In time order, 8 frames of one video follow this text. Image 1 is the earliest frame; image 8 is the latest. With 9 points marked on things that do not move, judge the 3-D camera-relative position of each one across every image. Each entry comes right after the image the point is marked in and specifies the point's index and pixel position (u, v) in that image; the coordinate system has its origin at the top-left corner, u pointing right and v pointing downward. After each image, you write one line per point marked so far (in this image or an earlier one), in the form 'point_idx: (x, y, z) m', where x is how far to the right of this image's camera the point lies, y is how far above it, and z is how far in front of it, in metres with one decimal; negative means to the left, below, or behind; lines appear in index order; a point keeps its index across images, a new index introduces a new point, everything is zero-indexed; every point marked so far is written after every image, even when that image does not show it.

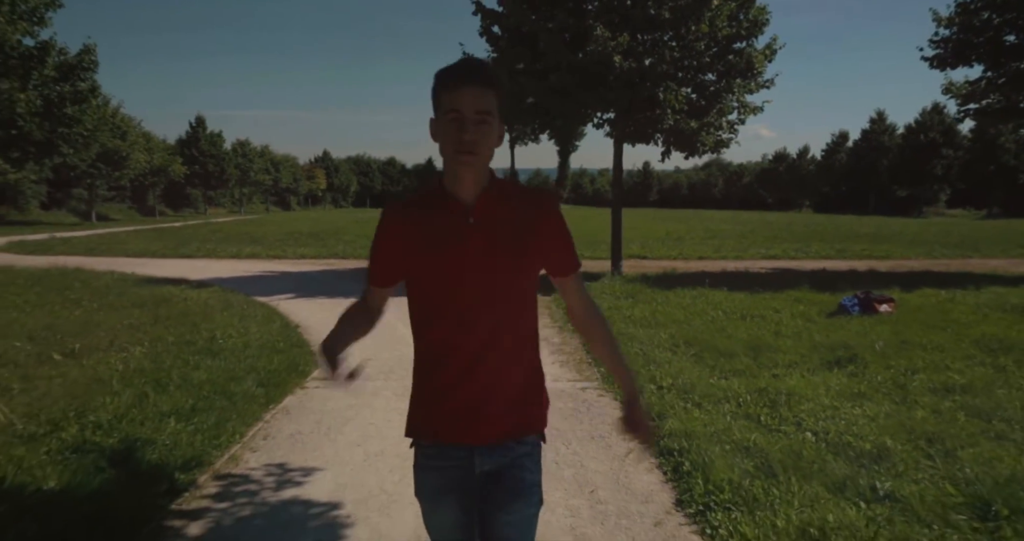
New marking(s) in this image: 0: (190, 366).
0: (-3.5, -1.0, +6.3) m
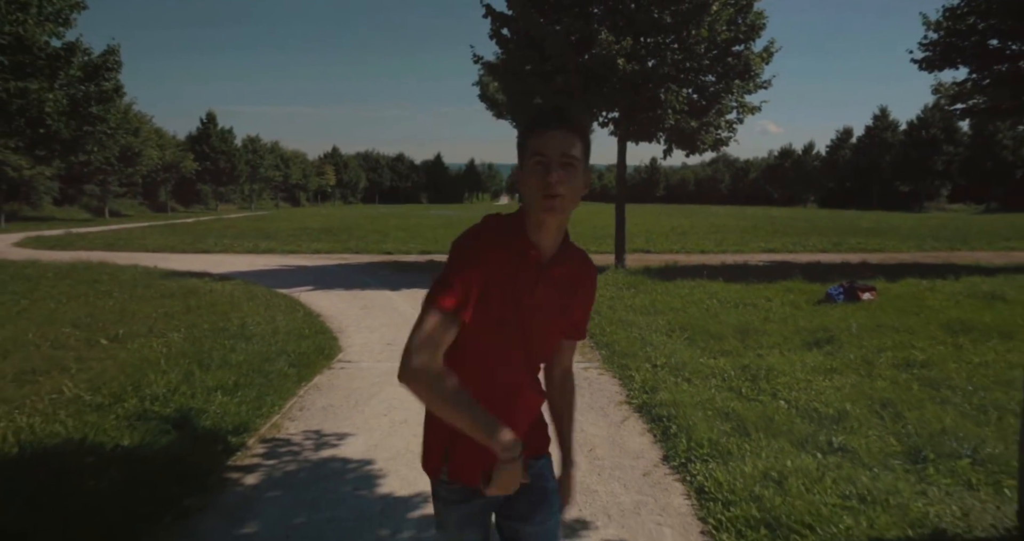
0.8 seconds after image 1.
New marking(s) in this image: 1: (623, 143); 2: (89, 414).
0: (-3.4, -0.9, +7.0) m
1: (+2.7, +3.2, +14.3) m
2: (-3.6, -1.2, +4.9) m
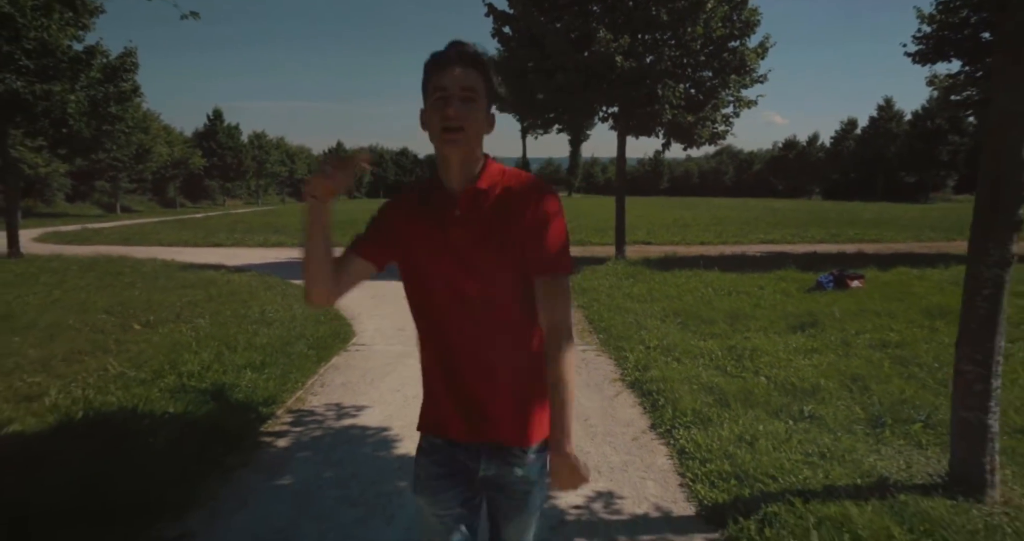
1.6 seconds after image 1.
0: (-3.4, -0.8, +7.5) m
1: (+2.8, +3.5, +14.7) m
2: (-3.5, -1.1, +5.4) m
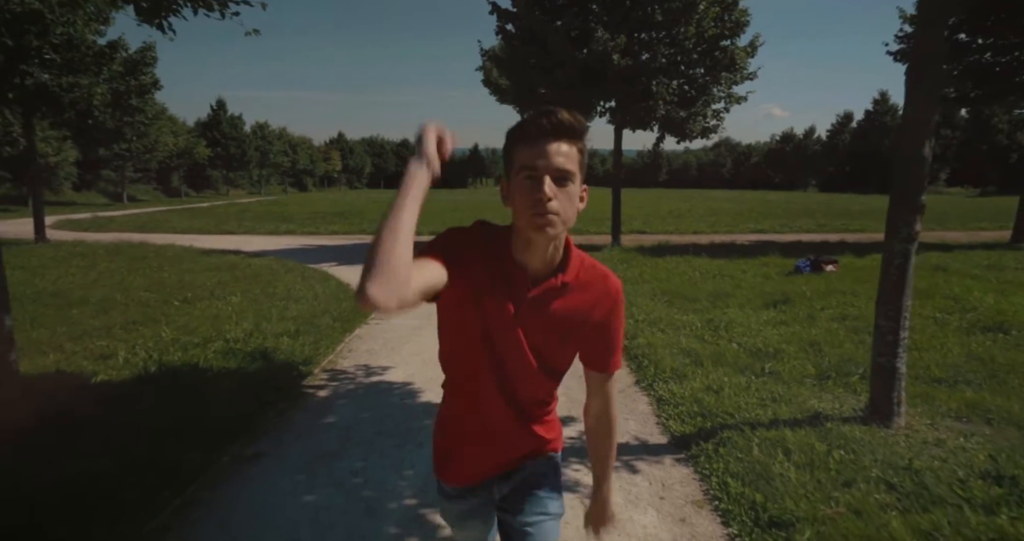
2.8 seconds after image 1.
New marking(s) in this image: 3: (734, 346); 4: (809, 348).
0: (-3.4, -0.5, +8.3) m
1: (+2.9, +3.8, +15.5) m
2: (-3.5, -0.9, +6.3) m
3: (+2.5, -0.8, +6.4) m
4: (+3.2, -0.8, +6.2) m
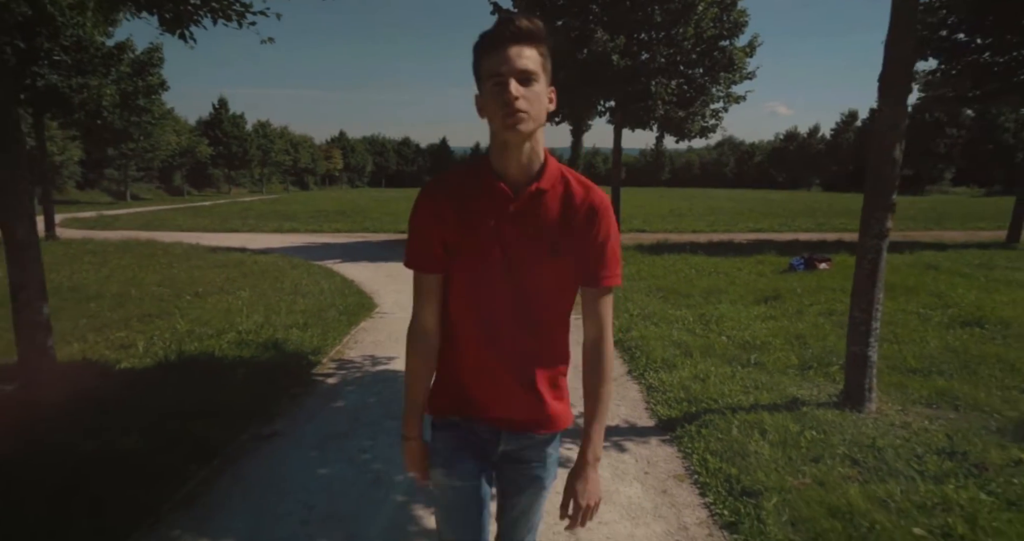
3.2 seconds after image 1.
0: (-3.4, -0.5, +8.7) m
1: (+3.0, +3.9, +15.8) m
2: (-3.5, -0.8, +6.6) m
3: (+2.5, -0.8, +6.7) m
4: (+3.2, -0.8, +6.5) m
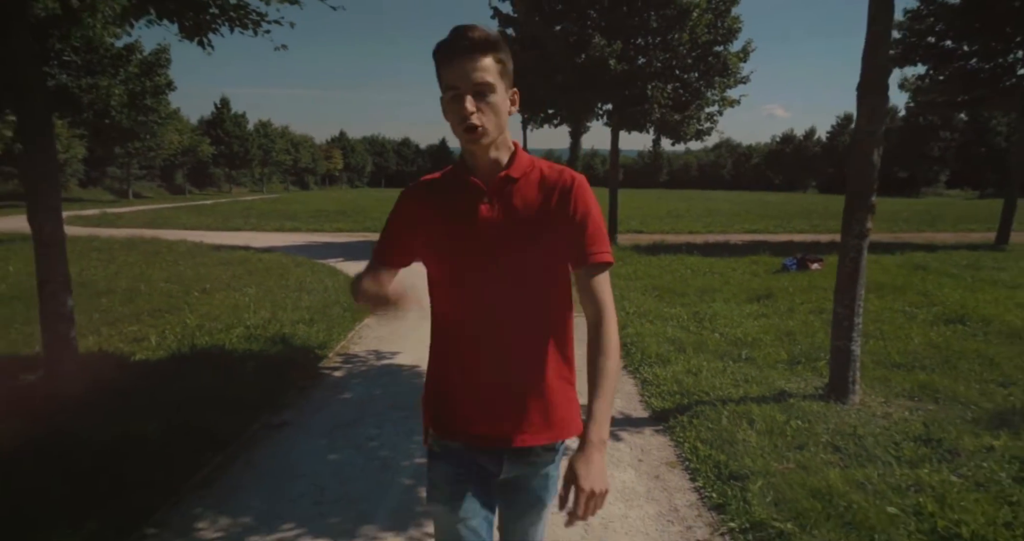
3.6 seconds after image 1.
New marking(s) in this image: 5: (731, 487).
0: (-3.4, -0.4, +8.9) m
1: (+2.9, +3.9, +16.0) m
2: (-3.5, -0.8, +6.8) m
3: (+2.5, -0.8, +6.9) m
4: (+3.2, -0.8, +6.7) m
5: (+1.4, -1.3, +3.6) m
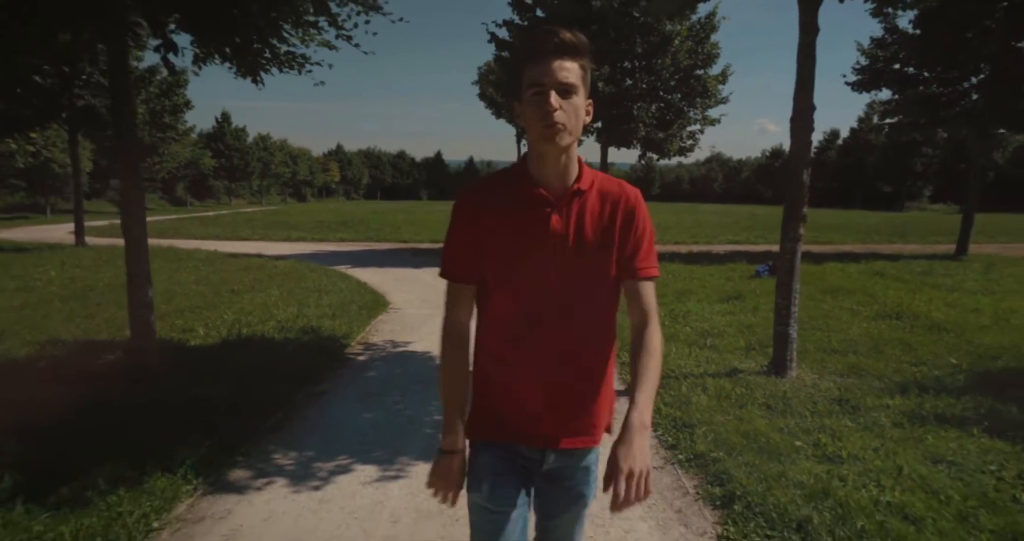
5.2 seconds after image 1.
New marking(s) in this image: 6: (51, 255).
0: (-3.4, -0.5, +9.9) m
1: (+2.8, +3.6, +17.2) m
2: (-3.5, -0.8, +7.8) m
3: (+2.4, -0.8, +8.0) m
4: (+3.1, -0.8, +7.8) m
5: (+1.4, -1.3, +4.6) m
6: (-12.3, +0.4, +15.3) m
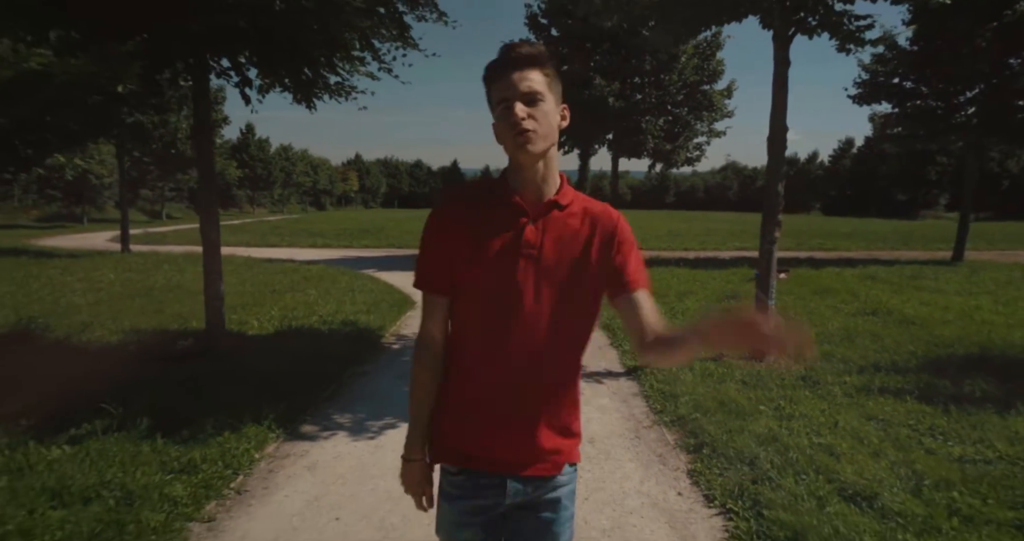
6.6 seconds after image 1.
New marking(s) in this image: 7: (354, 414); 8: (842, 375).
0: (-3.1, -0.5, +10.9) m
1: (+3.3, +3.5, +18.2) m
2: (-3.3, -0.8, +8.9) m
3: (+2.7, -0.8, +8.9) m
4: (+3.4, -0.8, +8.7) m
5: (+1.5, -1.3, +5.6) m
6: (-11.8, +0.3, +16.6) m
7: (-1.5, -1.4, +5.5) m
8: (+3.4, -1.1, +6.0) m
